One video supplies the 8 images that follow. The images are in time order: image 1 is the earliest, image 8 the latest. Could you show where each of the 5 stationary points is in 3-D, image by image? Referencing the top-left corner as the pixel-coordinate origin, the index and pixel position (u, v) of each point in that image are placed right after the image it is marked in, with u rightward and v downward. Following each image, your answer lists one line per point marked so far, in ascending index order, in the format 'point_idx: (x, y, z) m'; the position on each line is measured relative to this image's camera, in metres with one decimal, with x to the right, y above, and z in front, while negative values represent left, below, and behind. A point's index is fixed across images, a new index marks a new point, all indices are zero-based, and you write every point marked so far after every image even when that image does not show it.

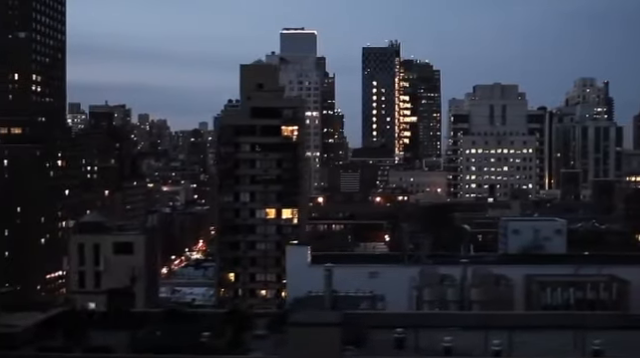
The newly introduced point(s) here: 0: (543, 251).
0: (+1.7, -0.6, +8.0) m
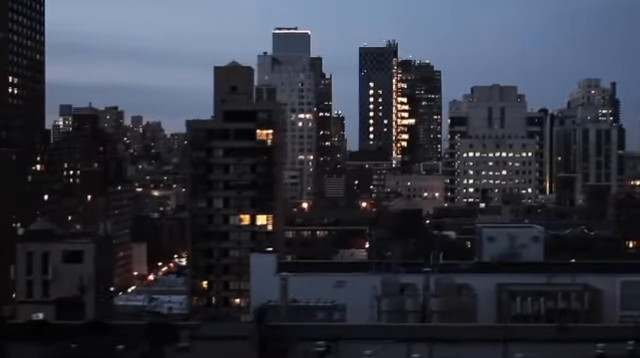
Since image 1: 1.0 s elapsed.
0: (+1.5, -0.6, +7.7) m
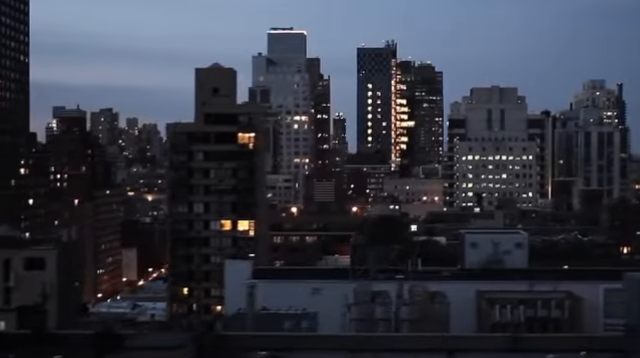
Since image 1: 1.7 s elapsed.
0: (+1.3, -0.6, +7.4) m
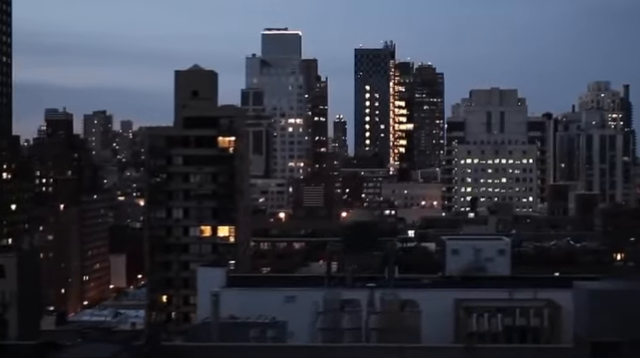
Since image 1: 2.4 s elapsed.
0: (+1.2, -0.7, +7.2) m
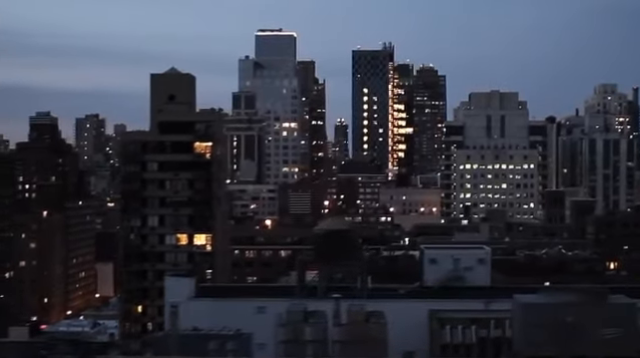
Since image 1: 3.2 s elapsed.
0: (+1.0, -0.7, +6.9) m
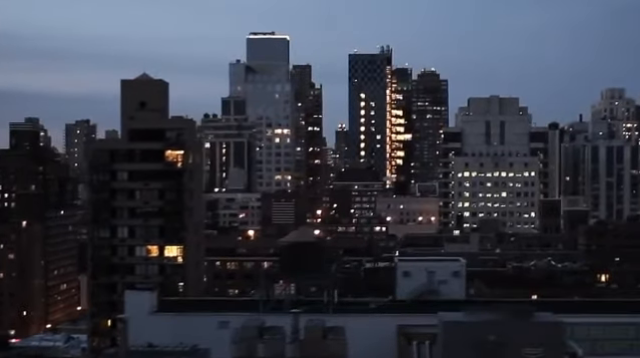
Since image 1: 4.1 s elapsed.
0: (+0.7, -0.8, +6.5) m
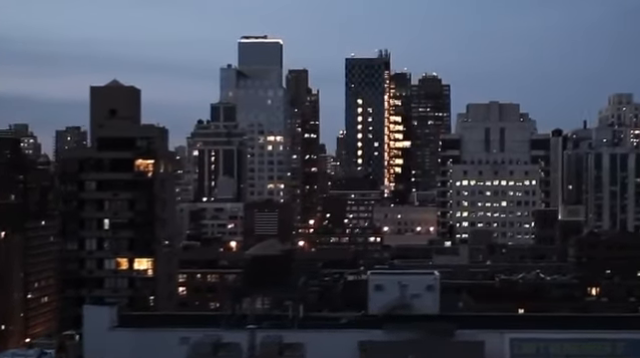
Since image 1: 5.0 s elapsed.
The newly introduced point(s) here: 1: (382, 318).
0: (+0.5, -0.8, +6.1) m
1: (+0.4, -0.9, +6.0) m
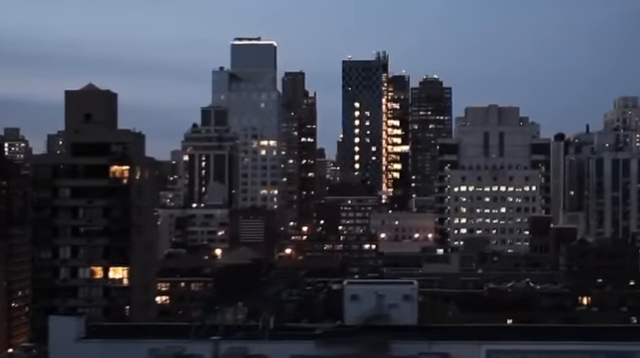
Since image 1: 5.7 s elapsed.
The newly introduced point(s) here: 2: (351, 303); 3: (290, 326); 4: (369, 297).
0: (+0.4, -0.9, +5.9) m
1: (+0.2, -0.9, +5.7) m
2: (+0.2, -0.8, +6.2) m
3: (-0.2, -0.9, +6.2) m
4: (+0.3, -0.7, +6.1) m
